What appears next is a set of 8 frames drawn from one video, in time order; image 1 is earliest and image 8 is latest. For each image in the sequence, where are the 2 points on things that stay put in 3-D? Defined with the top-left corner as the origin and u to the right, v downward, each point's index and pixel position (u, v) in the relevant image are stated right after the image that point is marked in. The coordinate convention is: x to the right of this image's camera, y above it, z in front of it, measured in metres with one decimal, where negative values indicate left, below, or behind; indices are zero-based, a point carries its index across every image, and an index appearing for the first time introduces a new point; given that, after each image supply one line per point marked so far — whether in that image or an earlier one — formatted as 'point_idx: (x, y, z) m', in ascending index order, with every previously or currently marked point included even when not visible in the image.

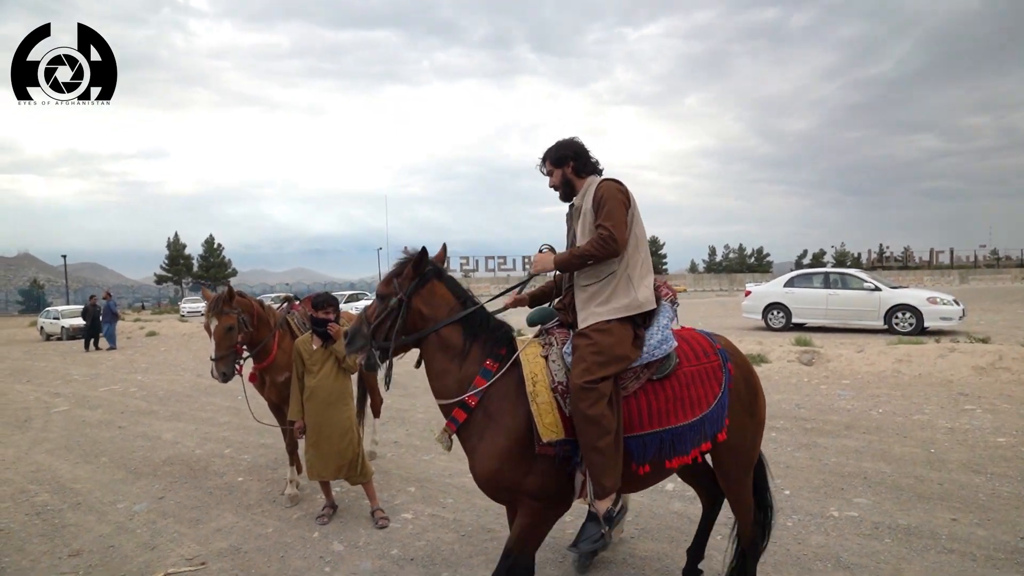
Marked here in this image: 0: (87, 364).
0: (-11.6, -2.1, +16.1) m
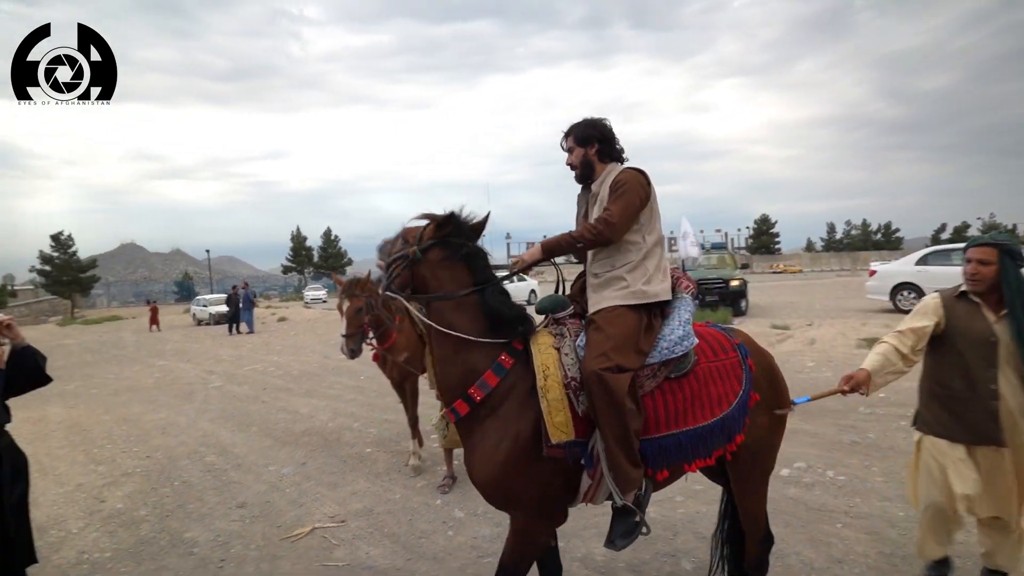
0: (-8.6, -1.8, +18.1) m
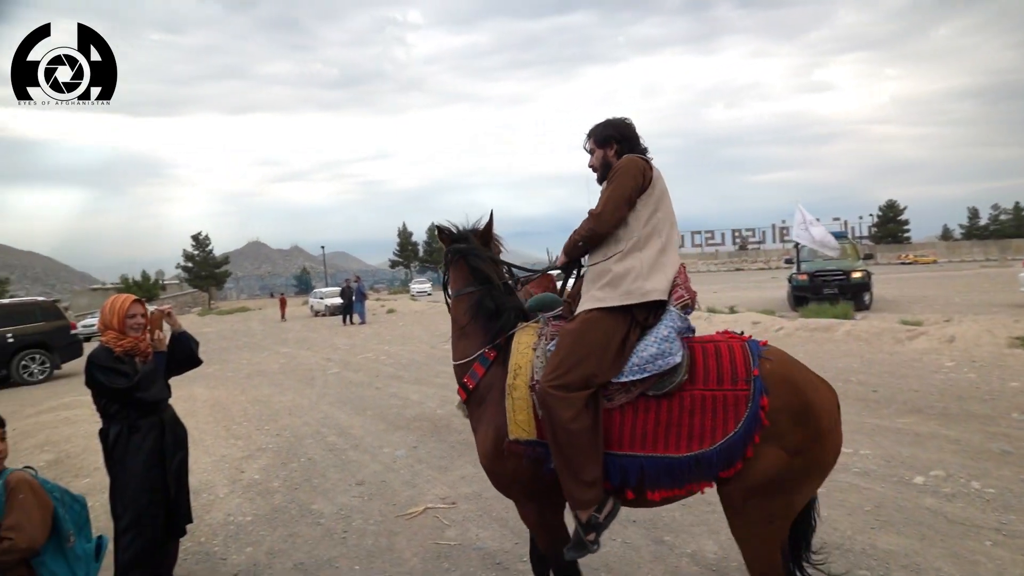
0: (-5.4, -1.6, +19.3) m
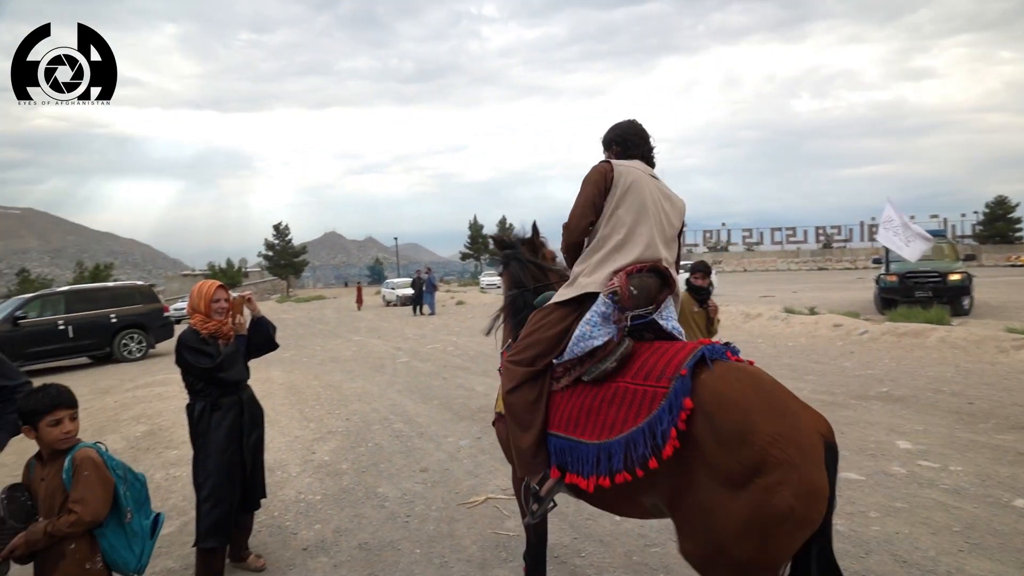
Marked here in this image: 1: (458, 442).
0: (-3.3, -1.3, +19.8) m
1: (-0.6, -1.6, +6.1) m
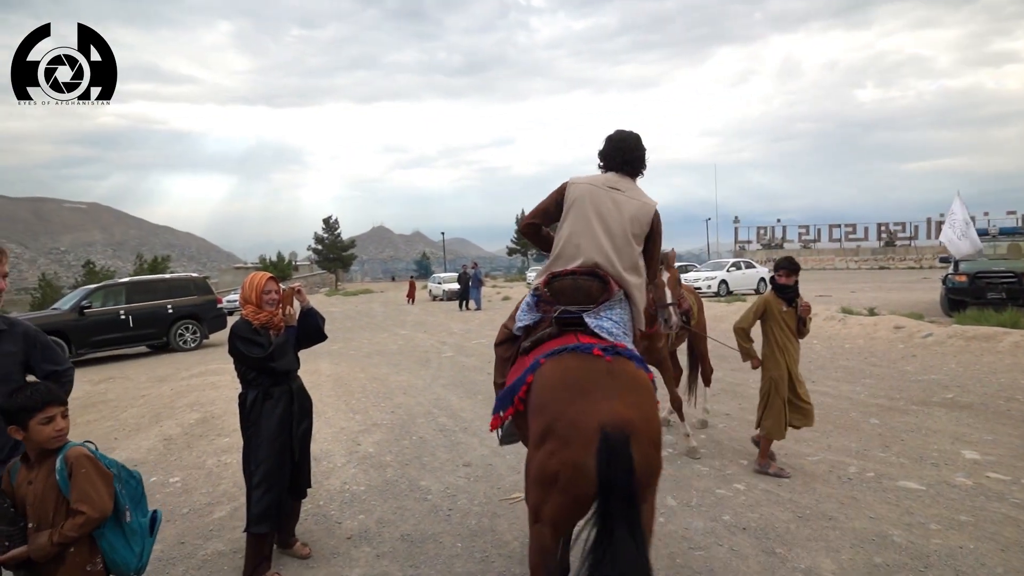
0: (-1.8, -1.1, +19.9) m
1: (-0.1, -1.6, +6.1) m
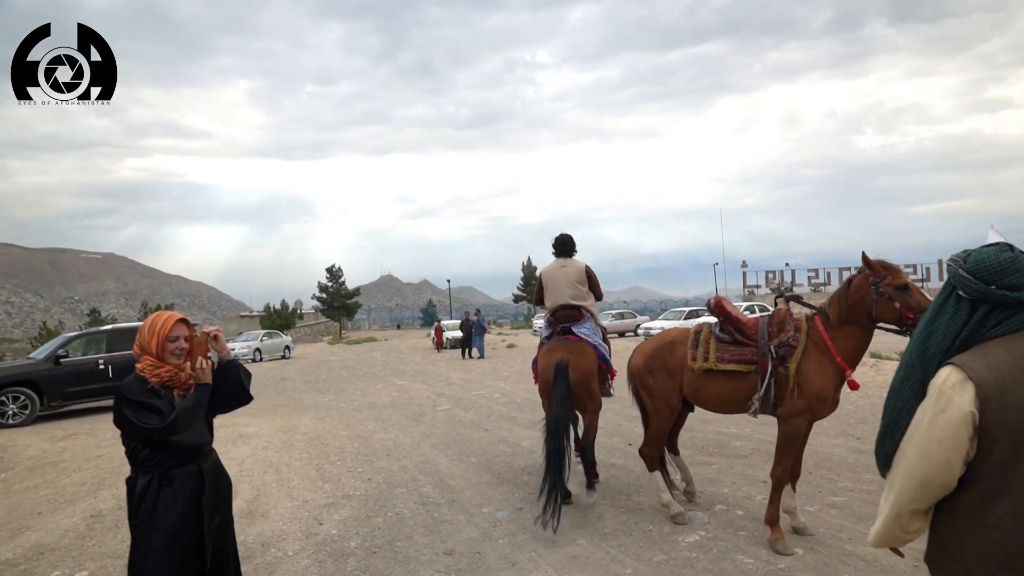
0: (-1.7, -2.6, +18.9) m
1: (-0.2, -1.9, +5.1) m
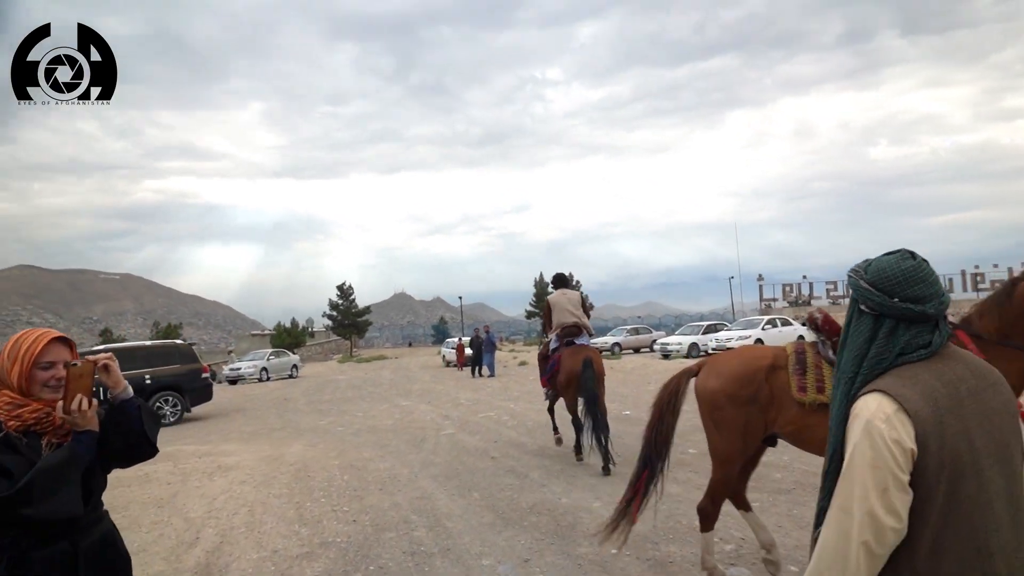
0: (-1.3, -3.1, +18.1) m
1: (-0.1, -2.0, +4.3) m
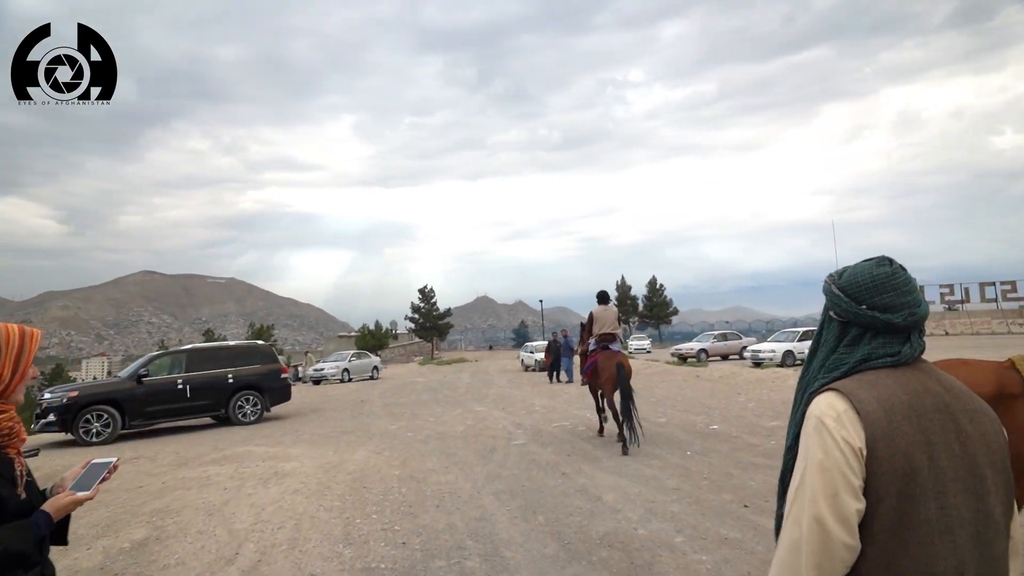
0: (+1.0, -3.2, +17.5) m
1: (+0.3, -2.0, +3.7) m
